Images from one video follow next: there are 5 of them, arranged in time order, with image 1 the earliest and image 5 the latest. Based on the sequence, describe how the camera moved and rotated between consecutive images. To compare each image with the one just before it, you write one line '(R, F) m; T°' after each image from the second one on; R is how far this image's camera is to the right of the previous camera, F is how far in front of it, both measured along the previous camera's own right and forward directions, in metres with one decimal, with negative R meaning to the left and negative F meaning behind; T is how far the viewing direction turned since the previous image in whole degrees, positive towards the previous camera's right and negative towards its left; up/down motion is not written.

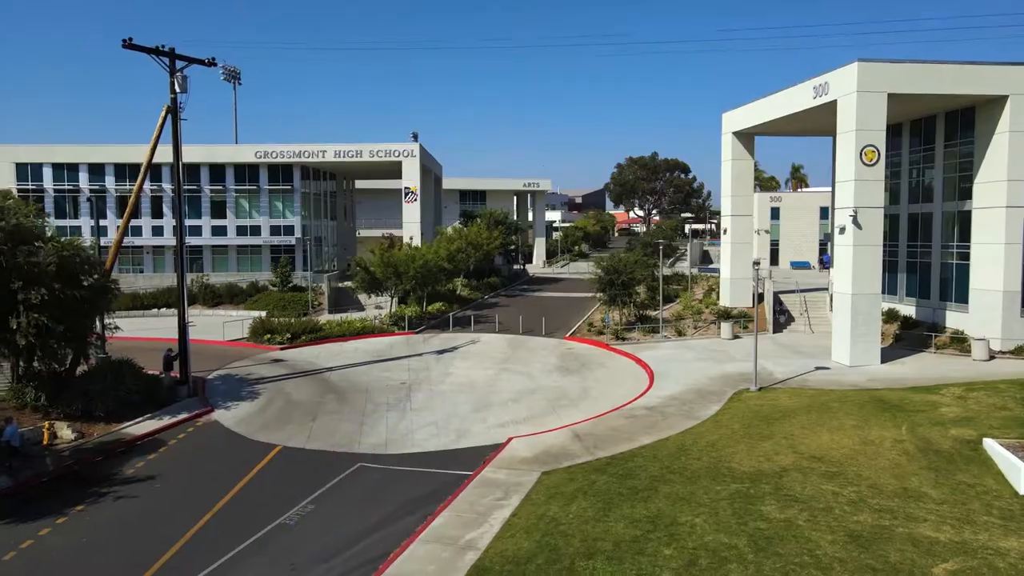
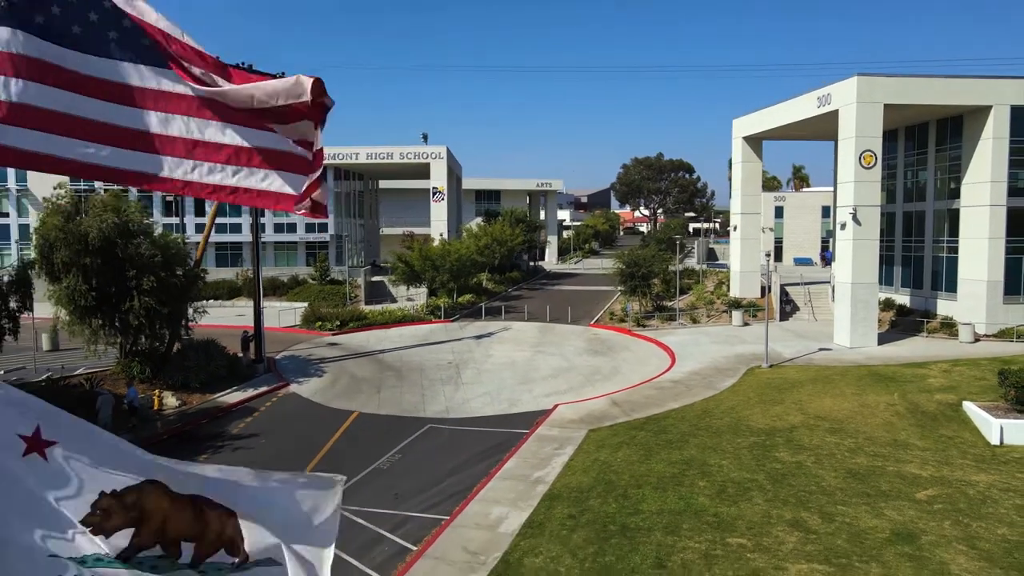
(-1.3, -2.7) m; 0°
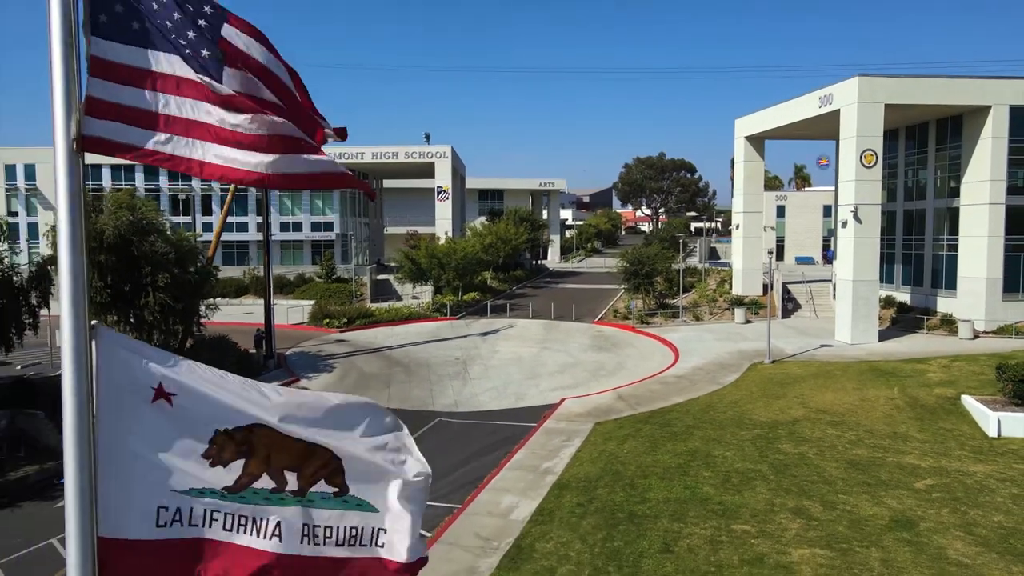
(-0.2, -0.4) m; 0°
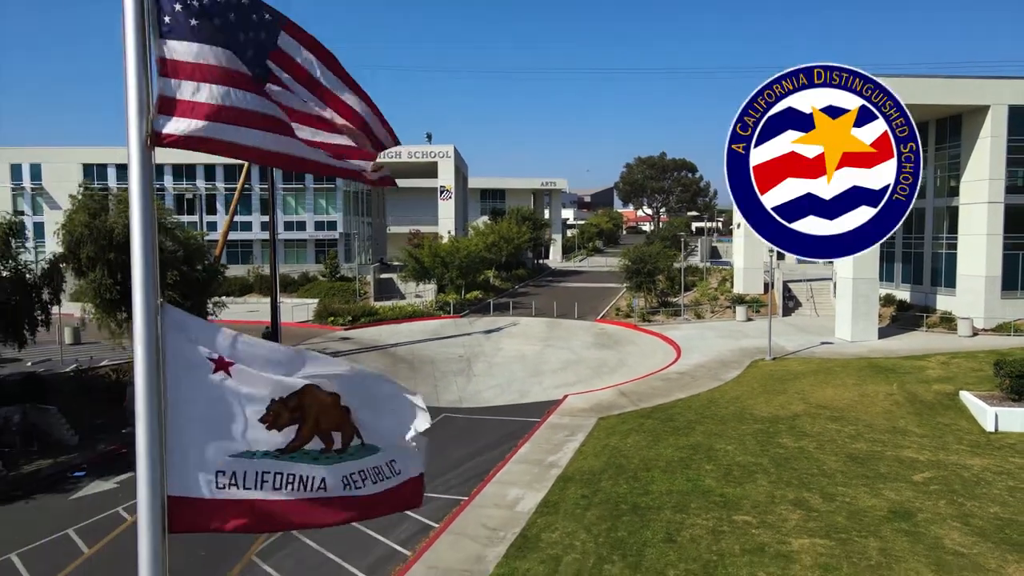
(-0.1, -0.3) m; 0°
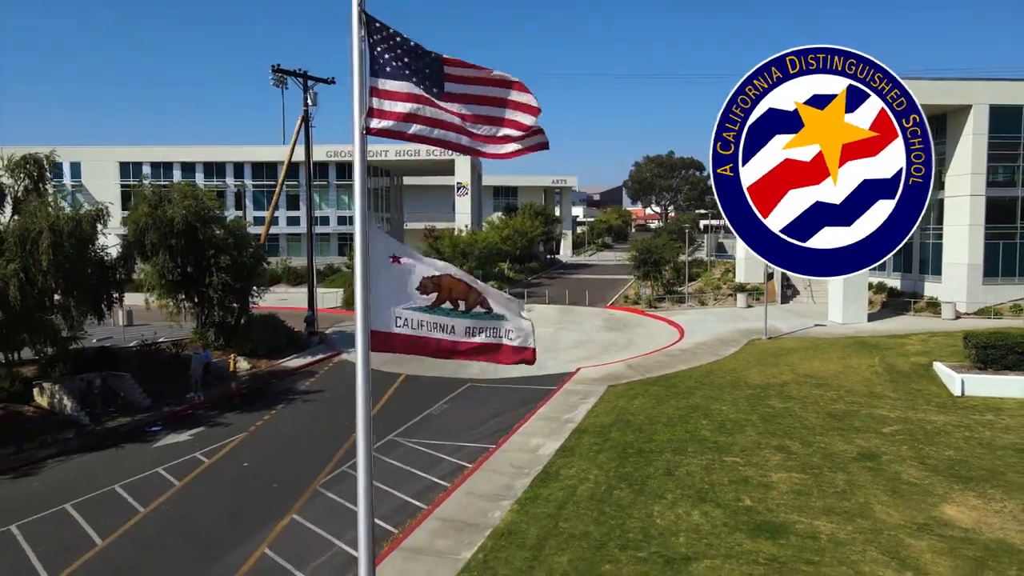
(-0.3, -2.2) m; -1°
